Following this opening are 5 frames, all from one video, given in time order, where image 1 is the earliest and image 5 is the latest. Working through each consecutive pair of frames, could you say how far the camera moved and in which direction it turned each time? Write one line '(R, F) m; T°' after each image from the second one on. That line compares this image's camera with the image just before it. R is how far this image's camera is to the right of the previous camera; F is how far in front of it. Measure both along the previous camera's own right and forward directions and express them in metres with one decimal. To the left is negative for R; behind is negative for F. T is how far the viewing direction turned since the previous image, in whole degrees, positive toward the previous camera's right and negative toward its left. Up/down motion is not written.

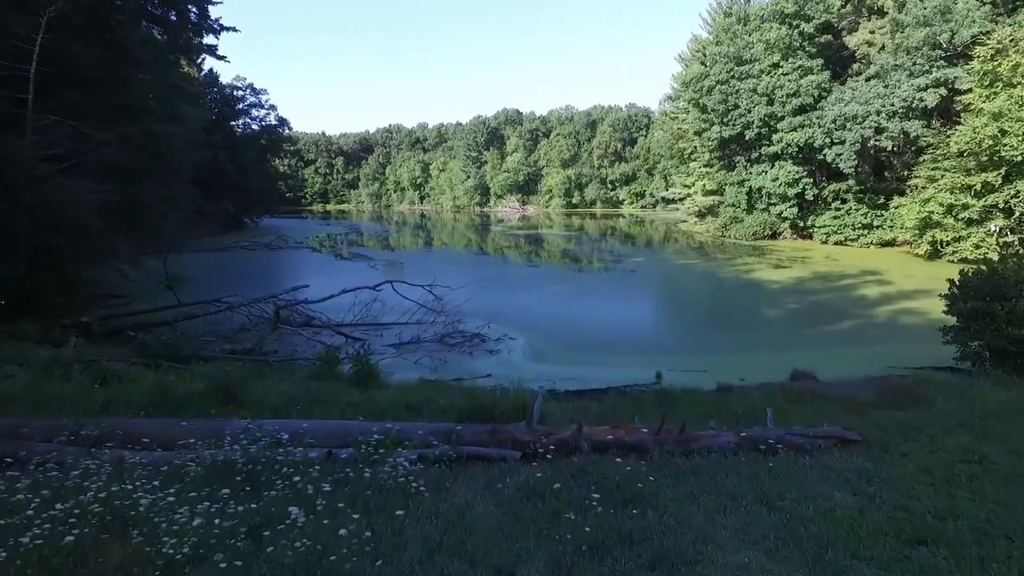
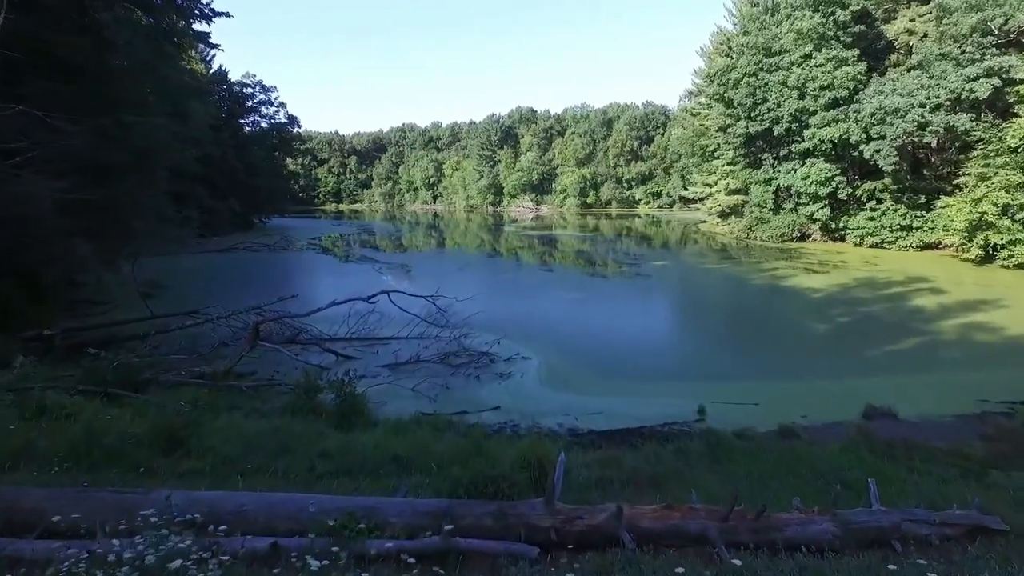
(0.0, +1.2) m; -1°
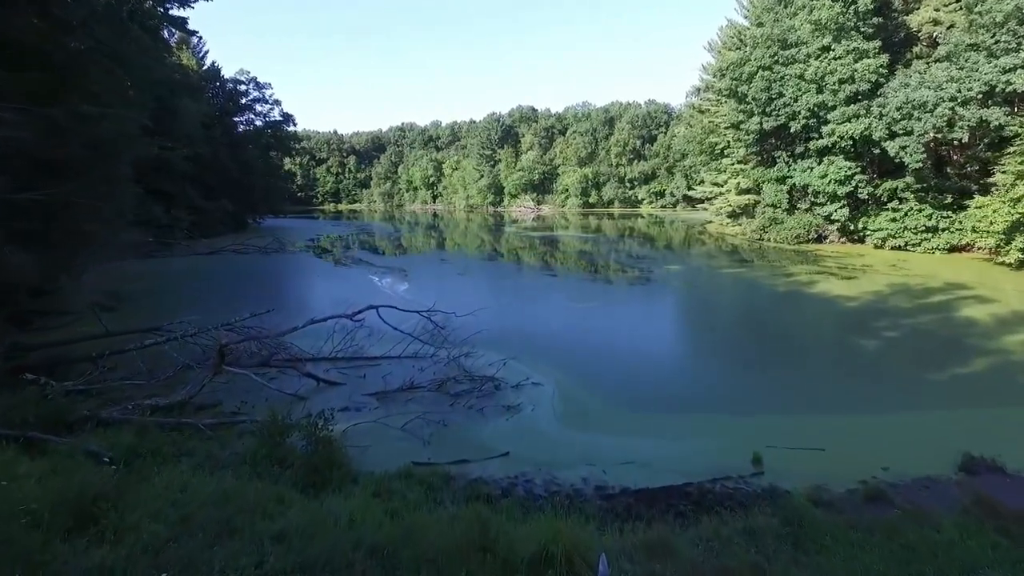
(-0.1, +1.1) m; 0°
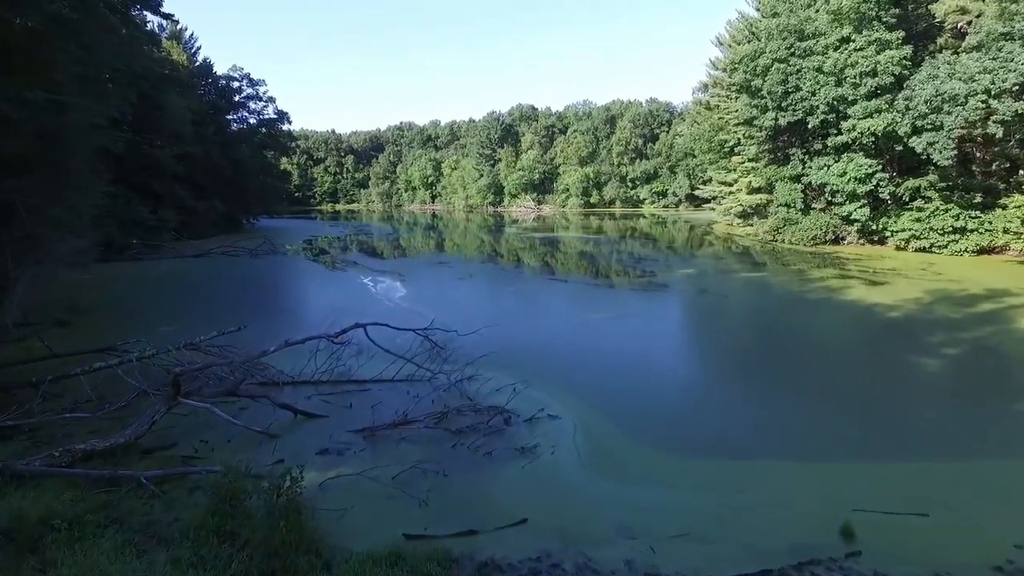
(-0.1, +1.1) m; 0°
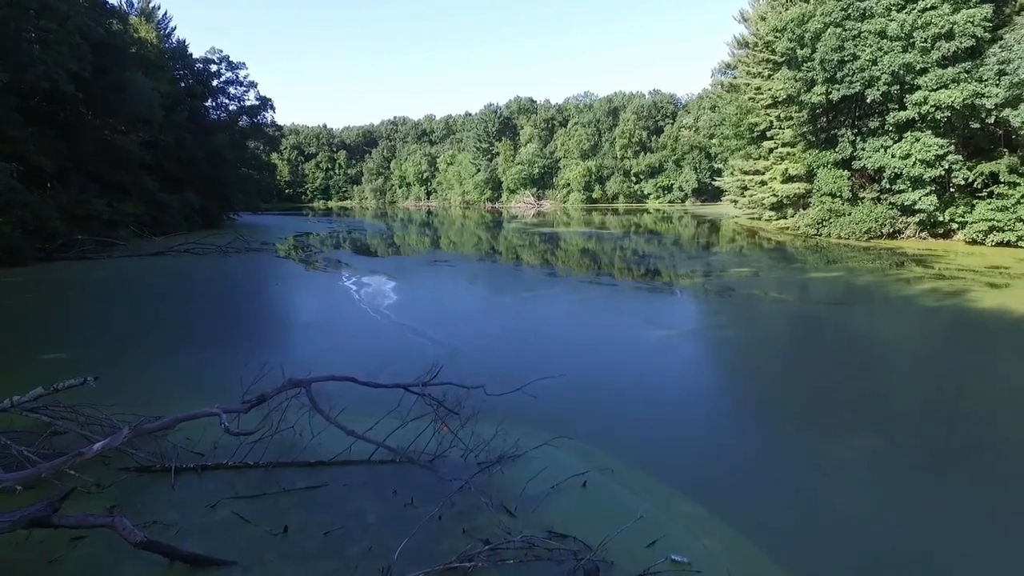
(-0.5, +3.0) m; 0°
